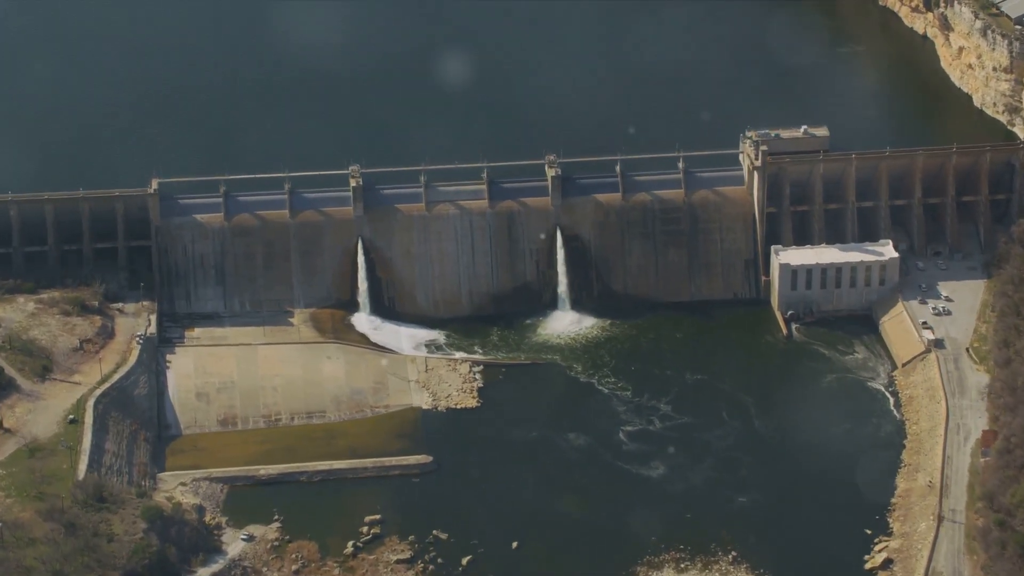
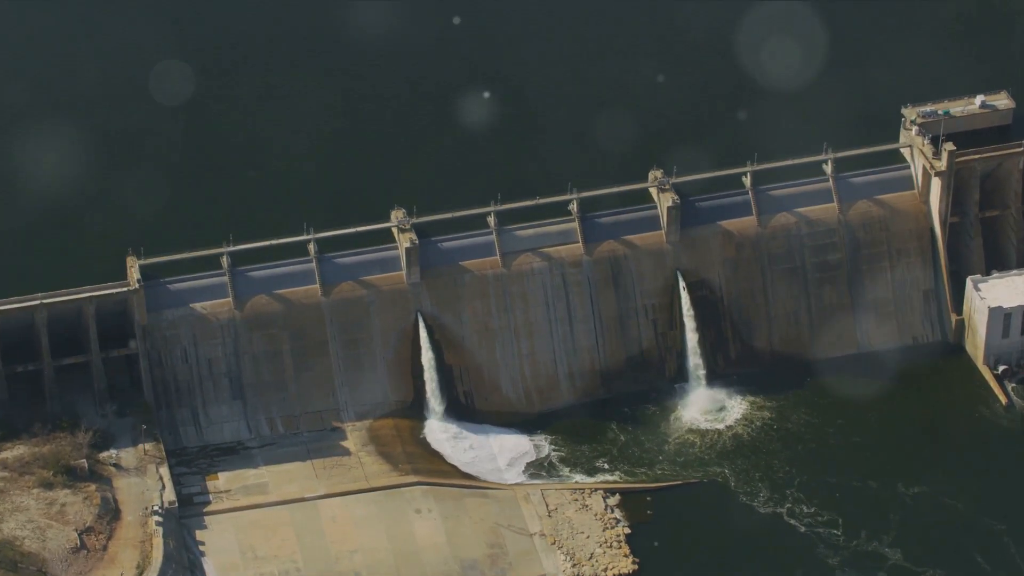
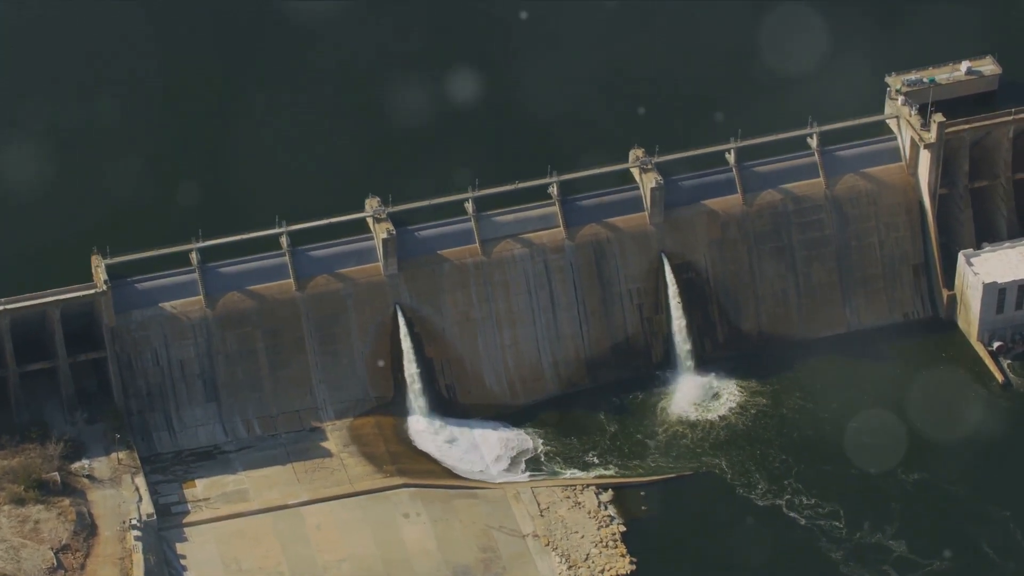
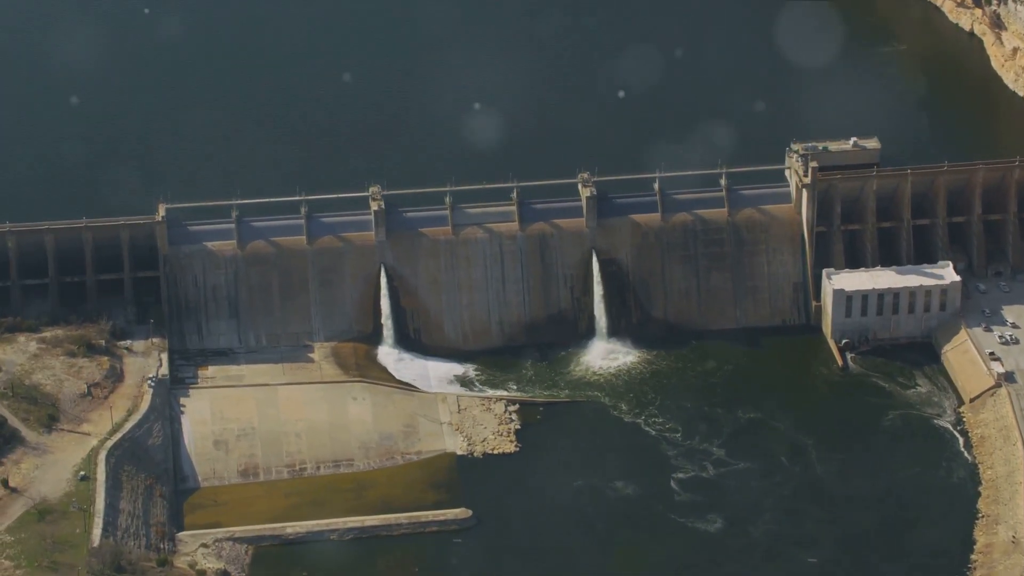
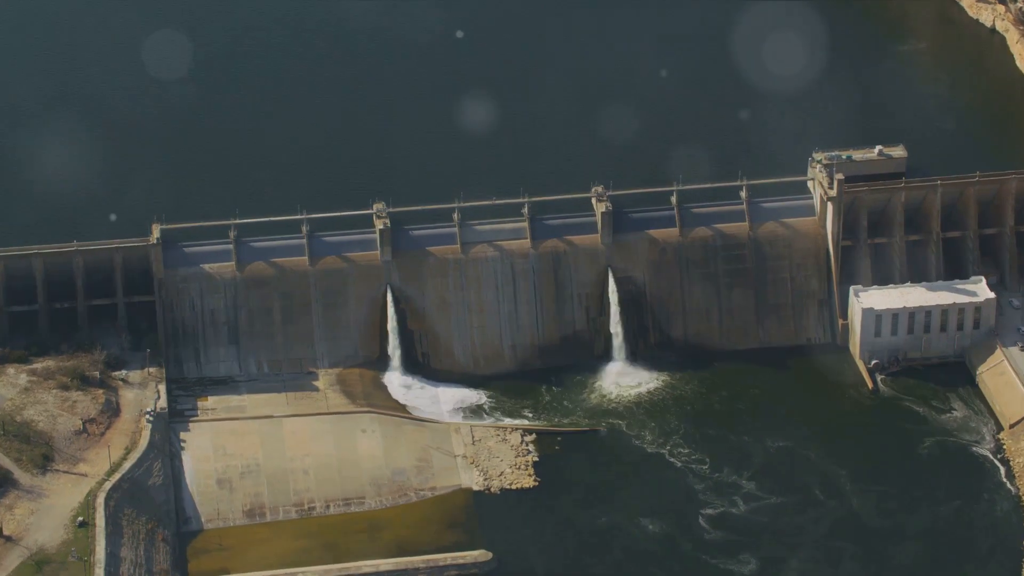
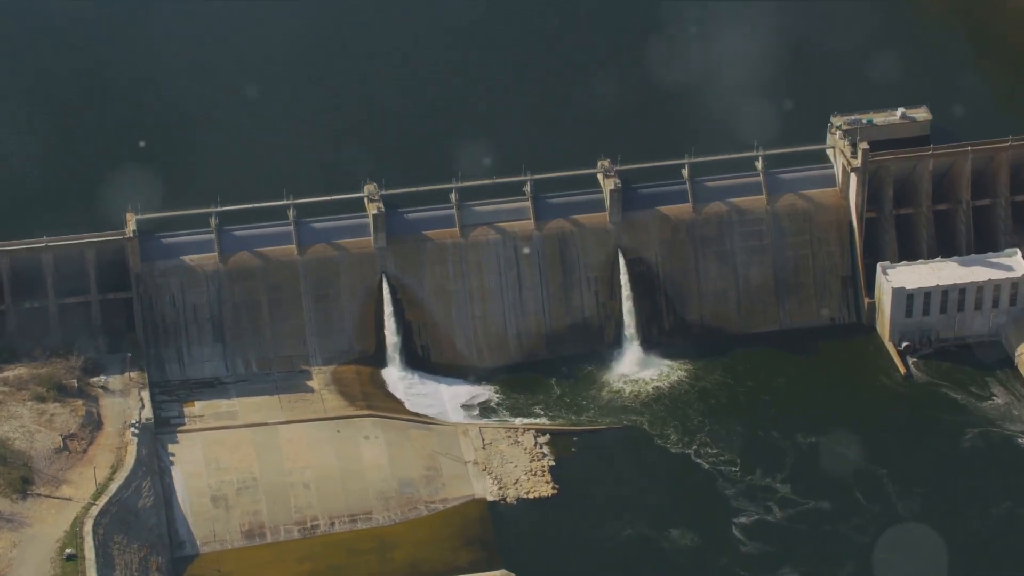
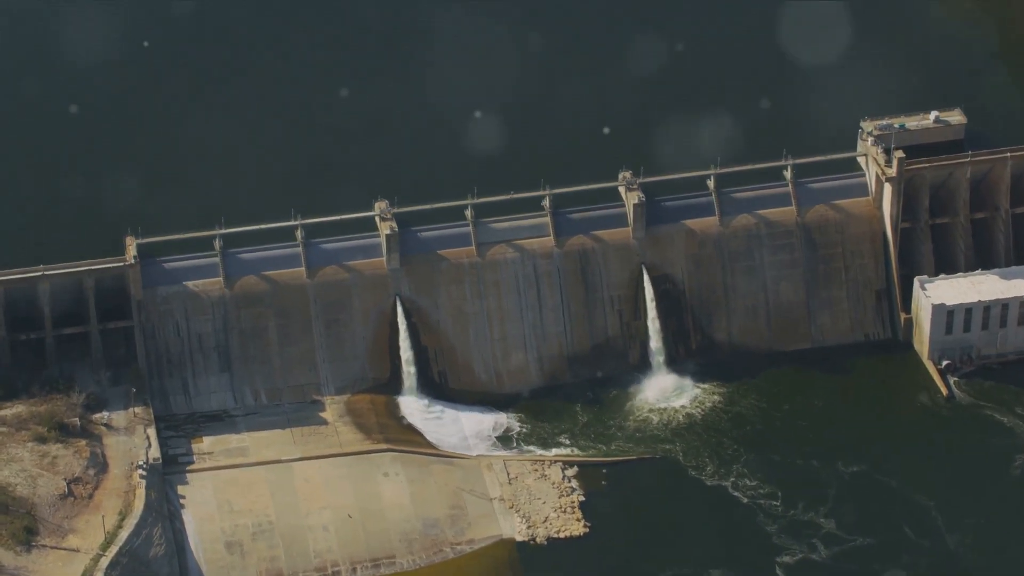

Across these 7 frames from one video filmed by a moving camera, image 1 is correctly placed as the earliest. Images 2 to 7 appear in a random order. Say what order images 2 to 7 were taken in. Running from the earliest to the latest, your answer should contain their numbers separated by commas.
4, 5, 6, 7, 2, 3
